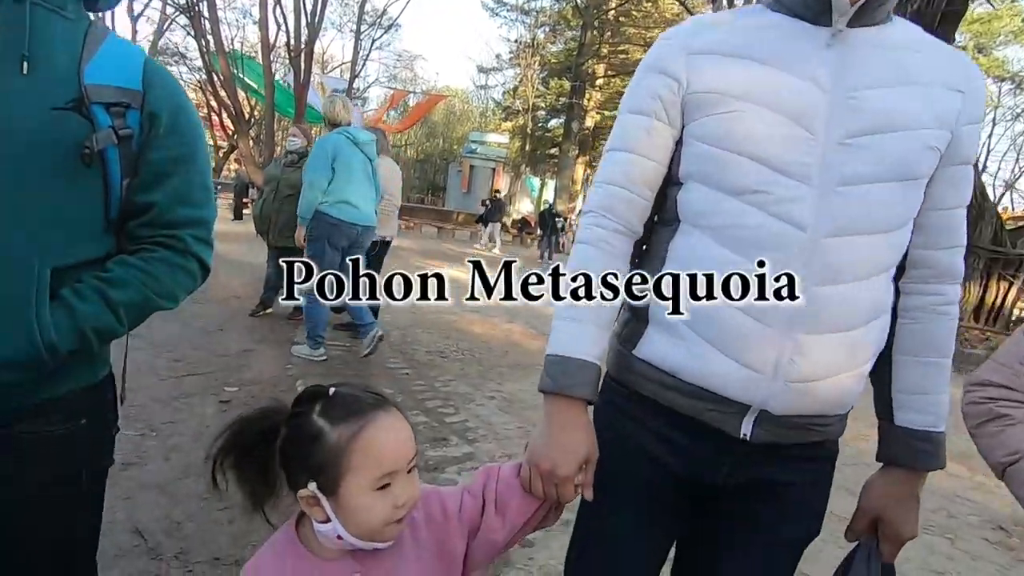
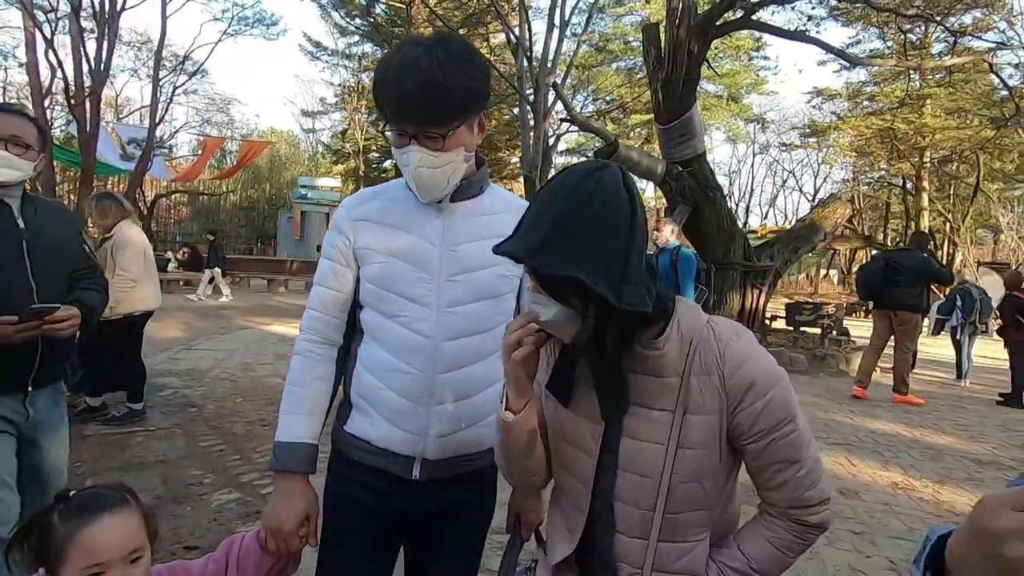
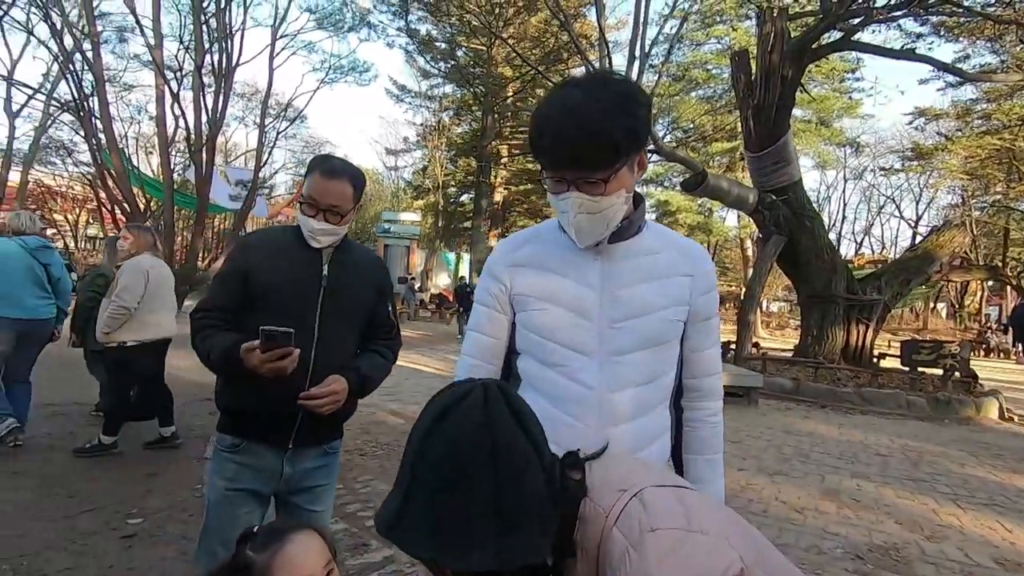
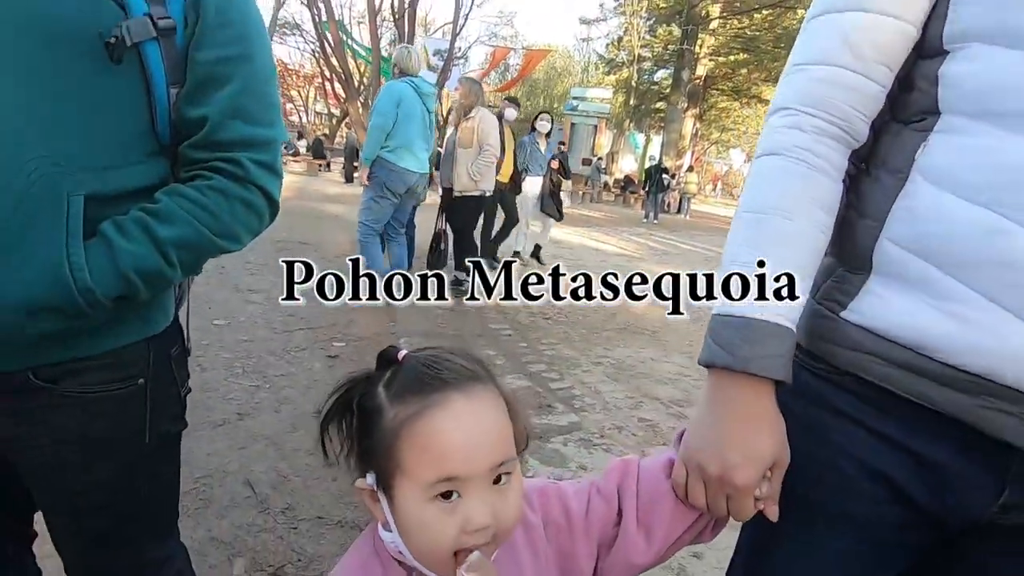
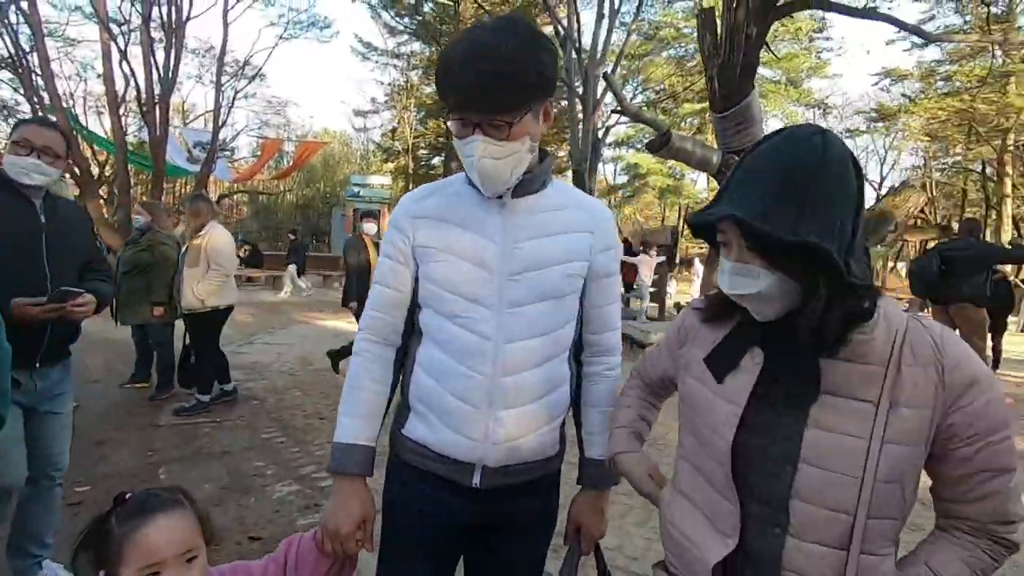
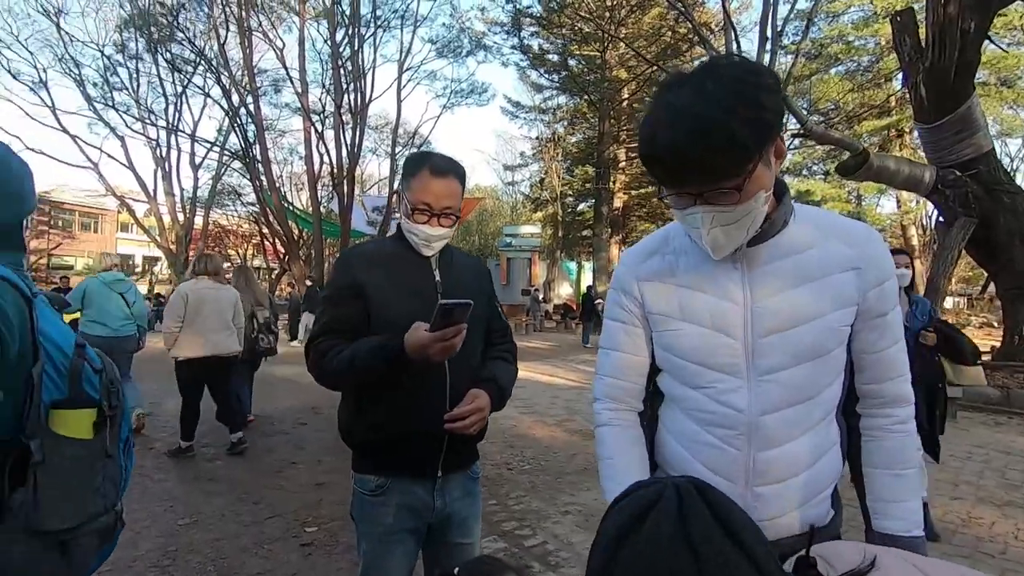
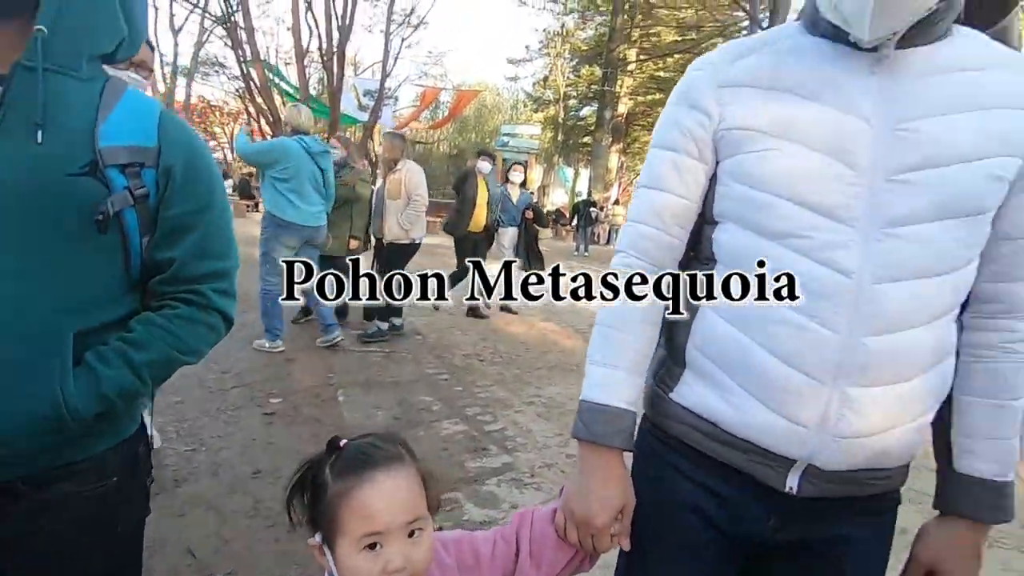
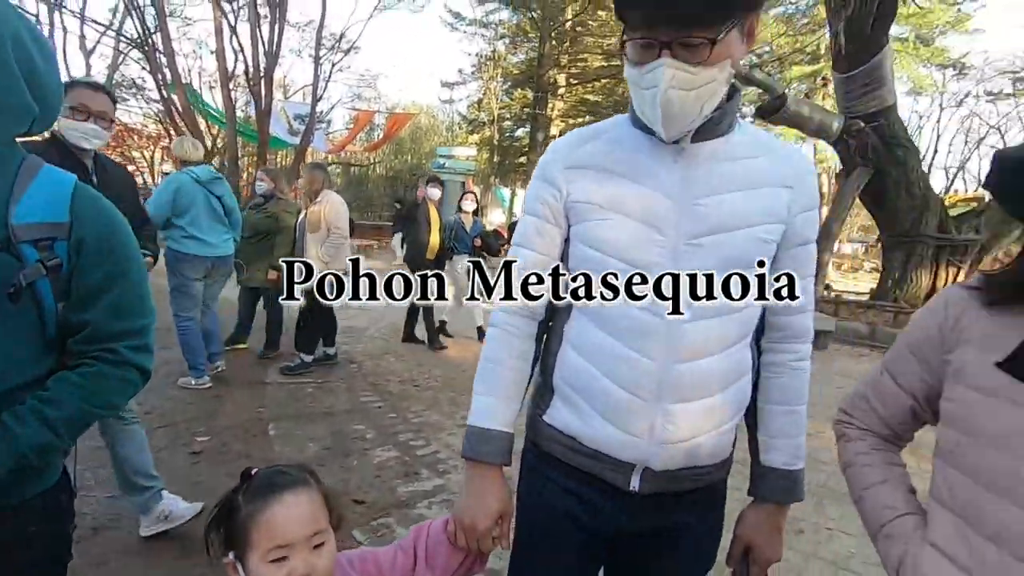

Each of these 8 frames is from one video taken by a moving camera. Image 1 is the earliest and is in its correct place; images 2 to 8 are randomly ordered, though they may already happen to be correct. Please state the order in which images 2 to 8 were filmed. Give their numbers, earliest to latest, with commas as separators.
4, 7, 8, 5, 2, 3, 6
